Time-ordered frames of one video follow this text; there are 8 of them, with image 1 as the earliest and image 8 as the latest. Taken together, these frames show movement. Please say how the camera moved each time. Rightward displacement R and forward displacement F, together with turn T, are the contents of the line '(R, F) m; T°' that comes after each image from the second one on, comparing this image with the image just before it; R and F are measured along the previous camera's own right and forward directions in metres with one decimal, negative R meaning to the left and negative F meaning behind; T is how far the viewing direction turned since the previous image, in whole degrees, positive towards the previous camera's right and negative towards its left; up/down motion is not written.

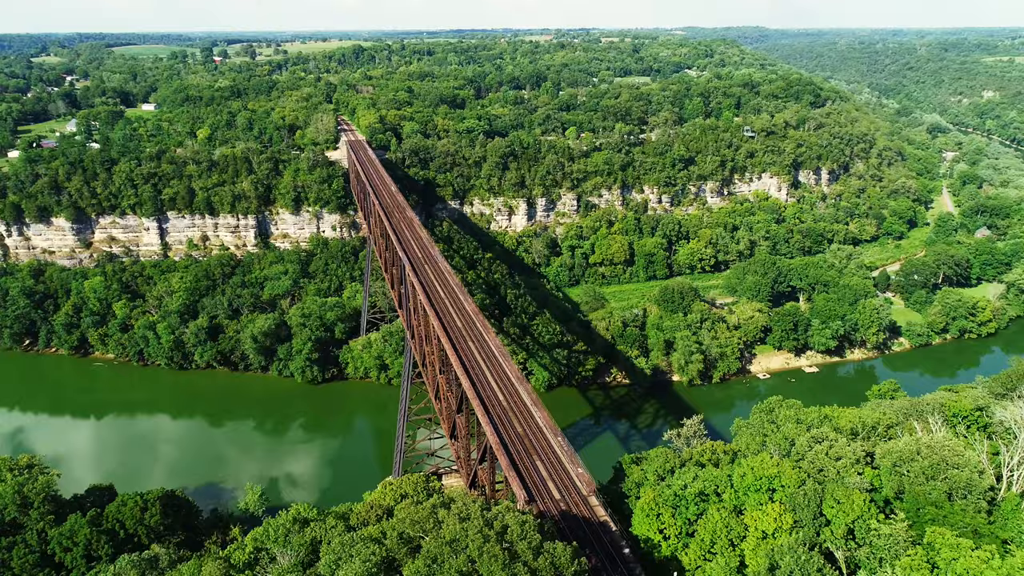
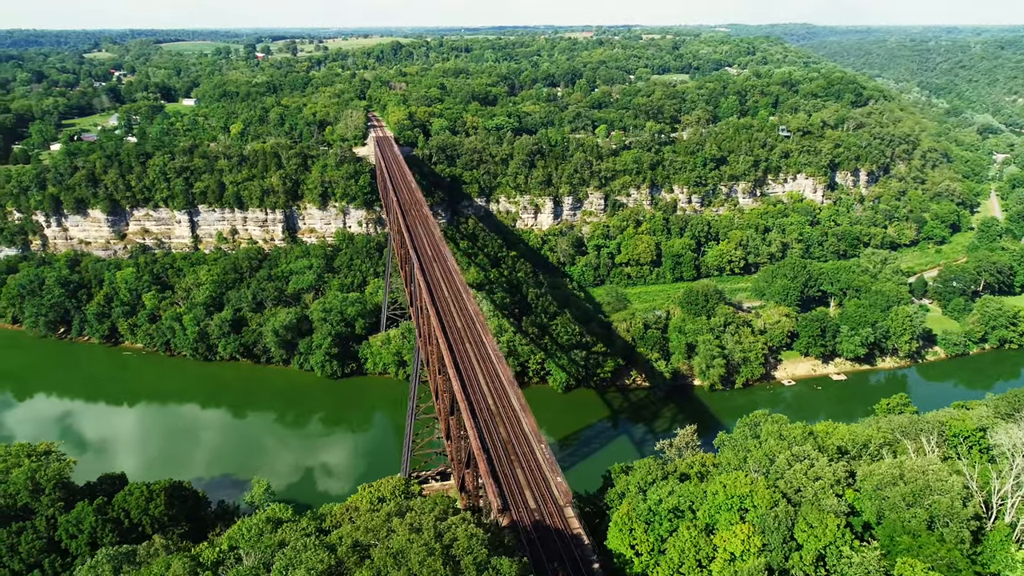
(+0.7, +0.2) m; -3°
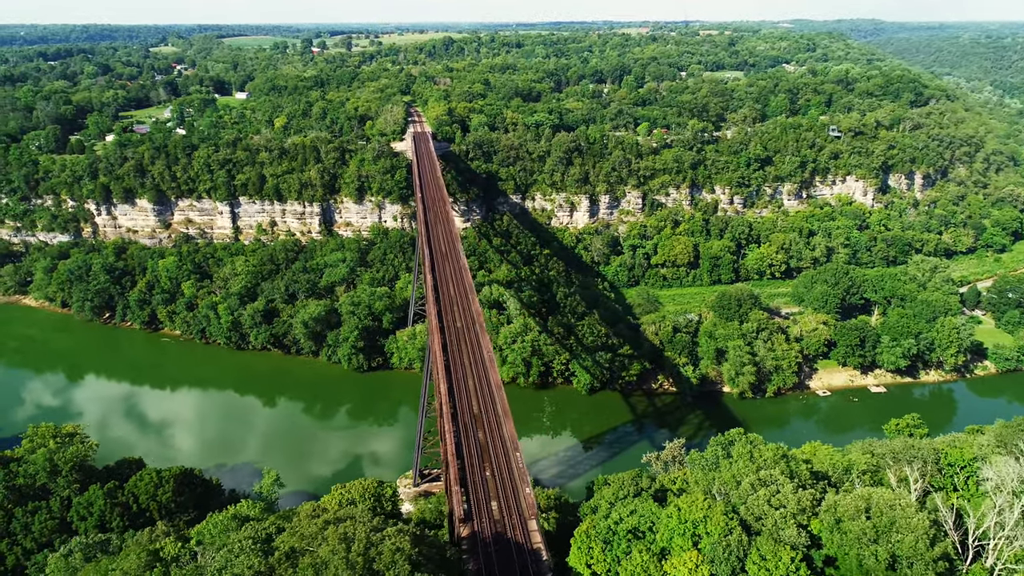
(+1.0, +0.3) m; -4°
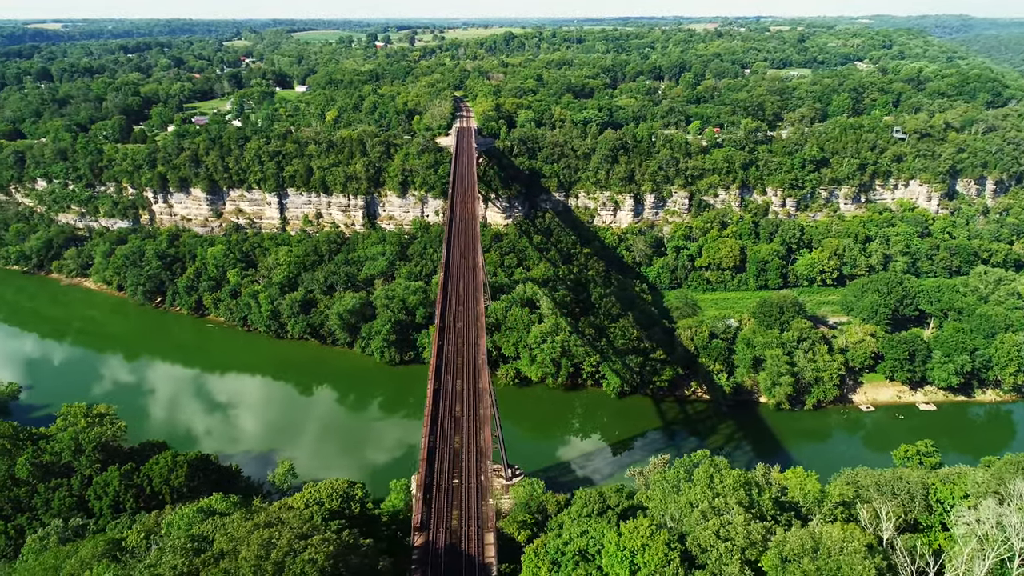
(+1.1, +0.3) m; -5°
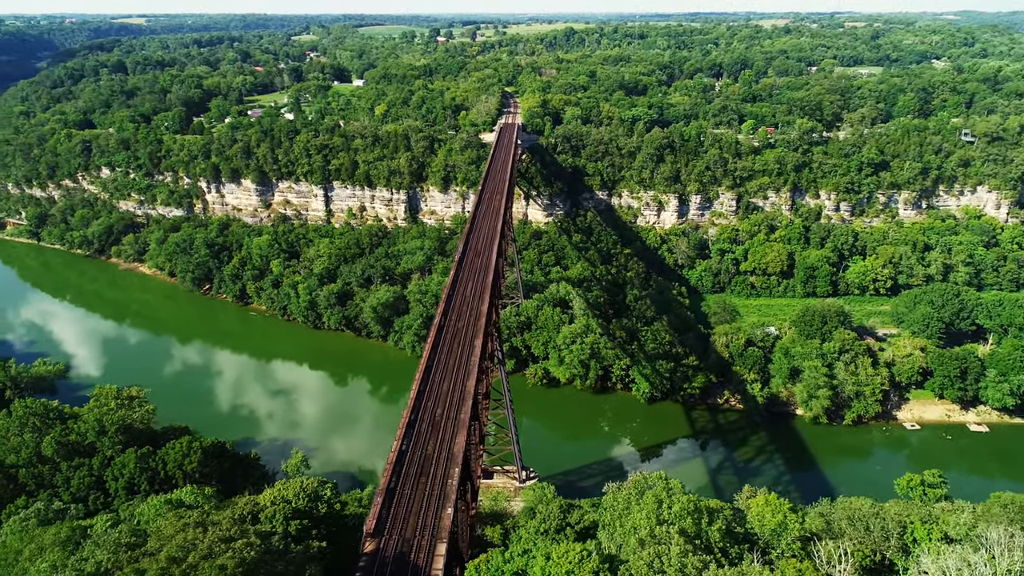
(+1.1, +0.3) m; -5°
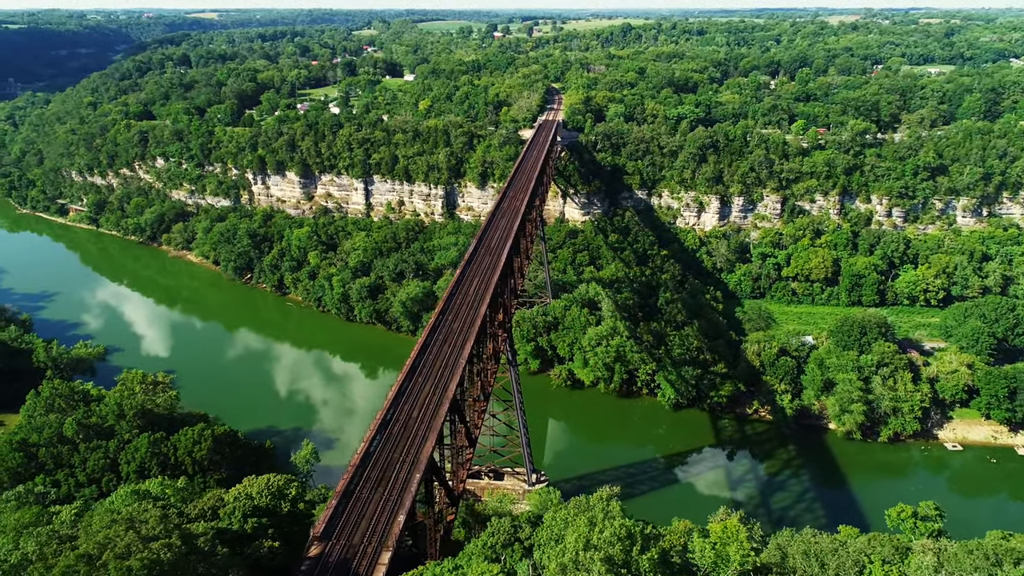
(+1.1, +0.3) m; -4°
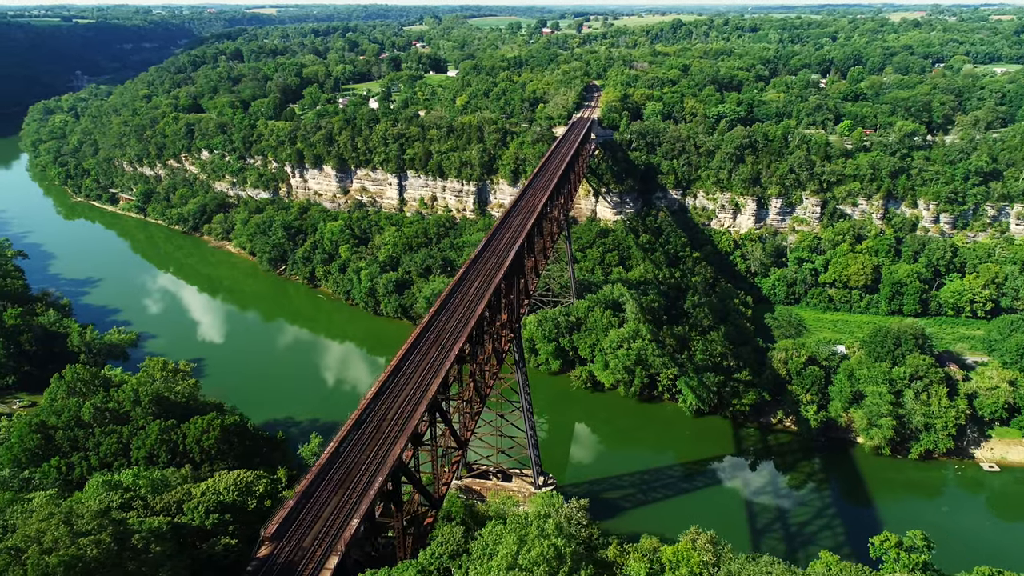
(+1.0, +0.3) m; -4°
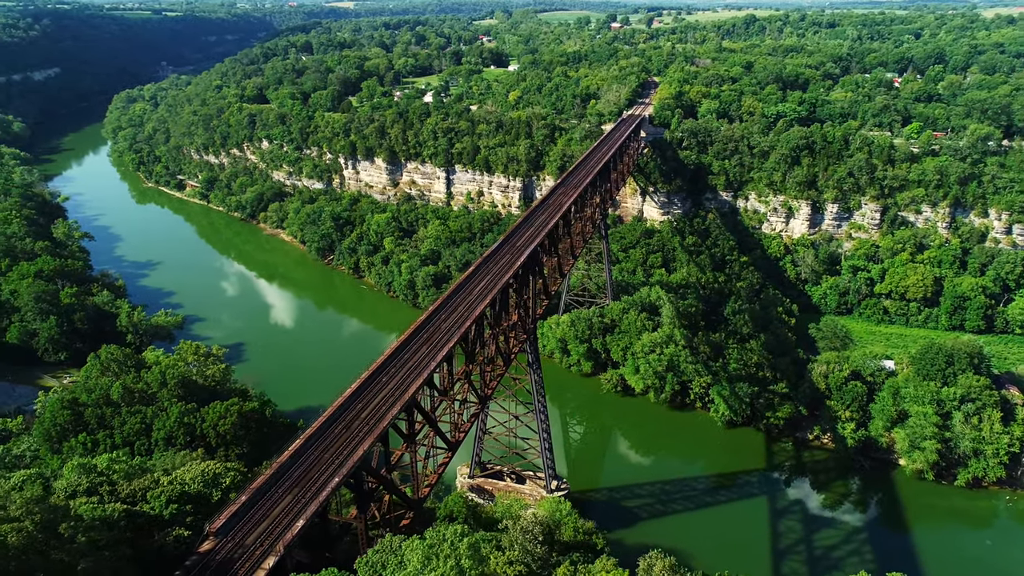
(+1.2, +0.3) m; -5°
